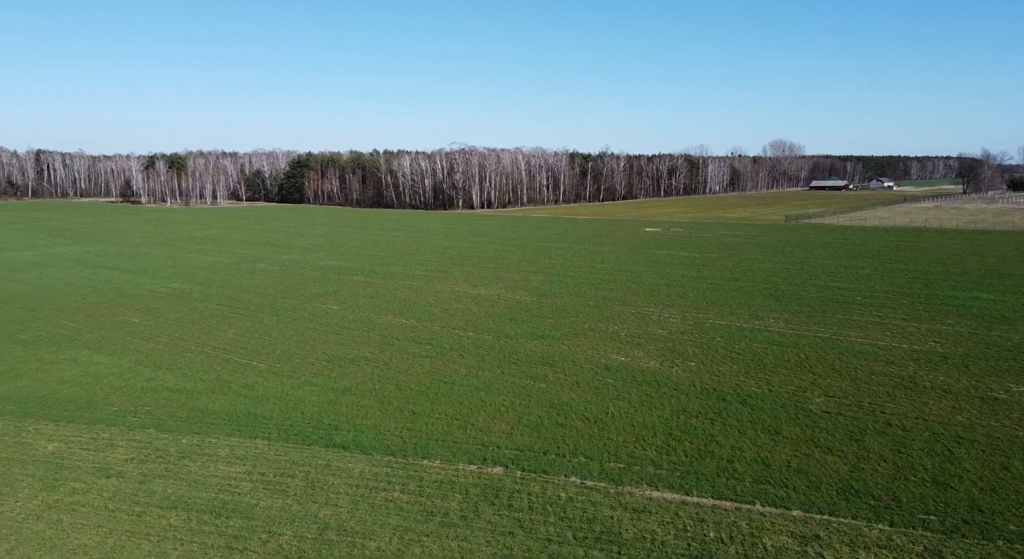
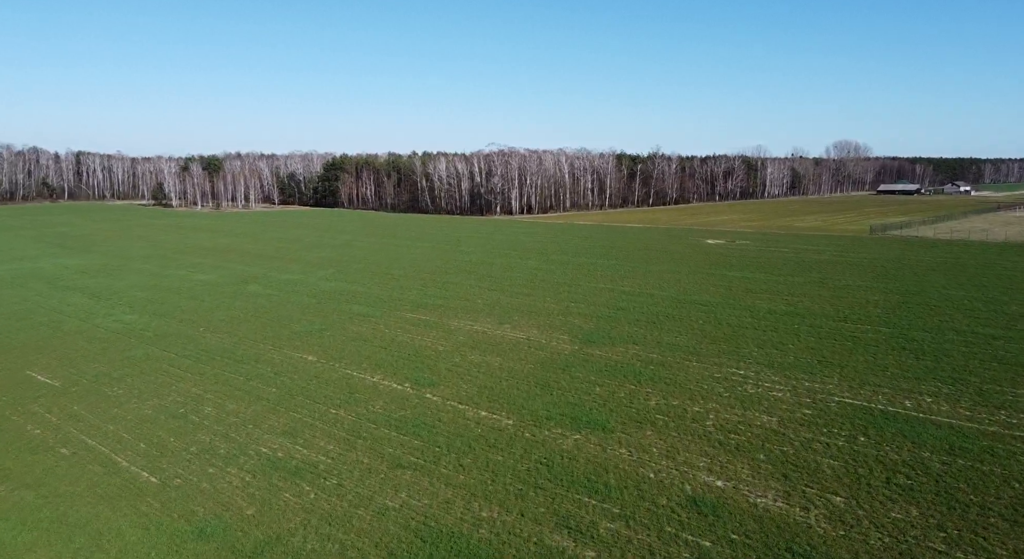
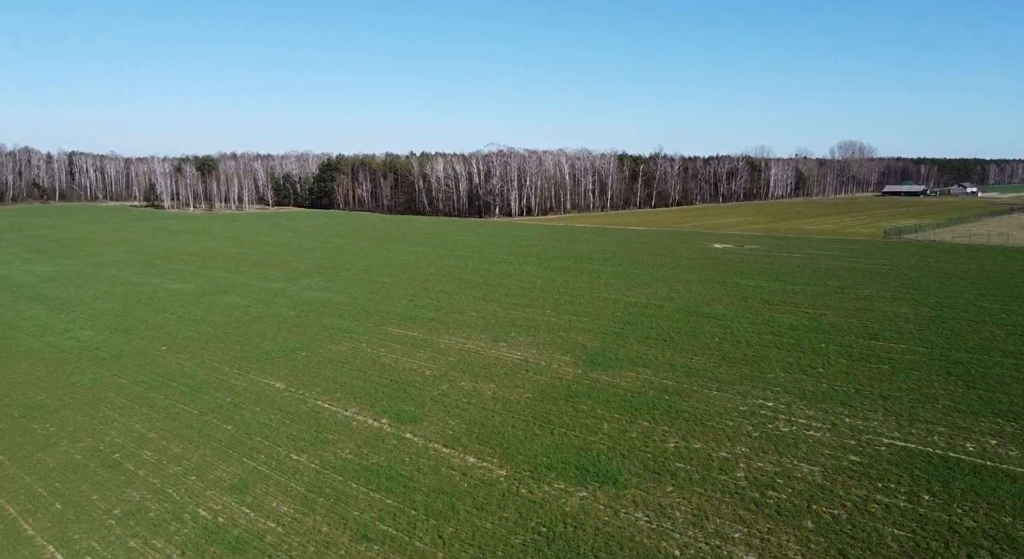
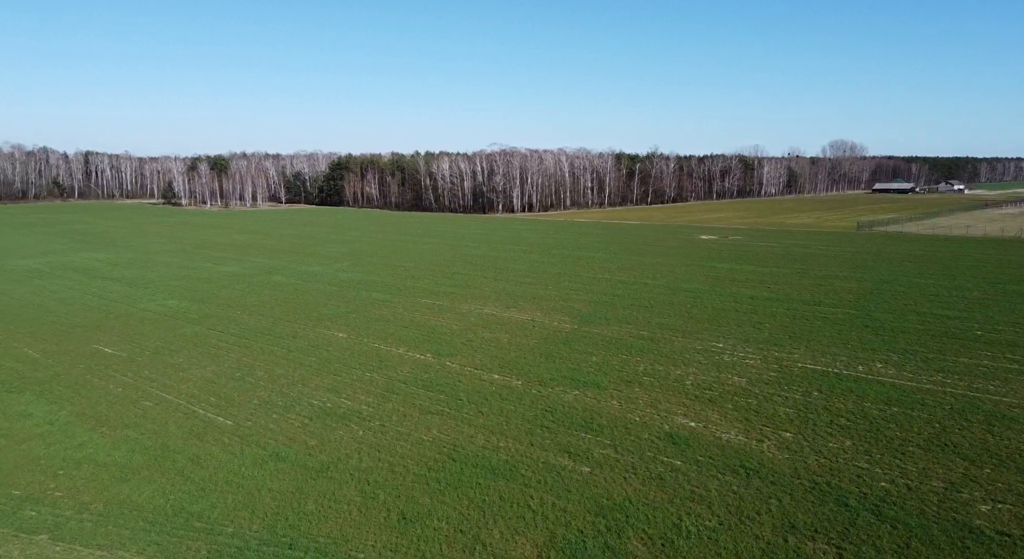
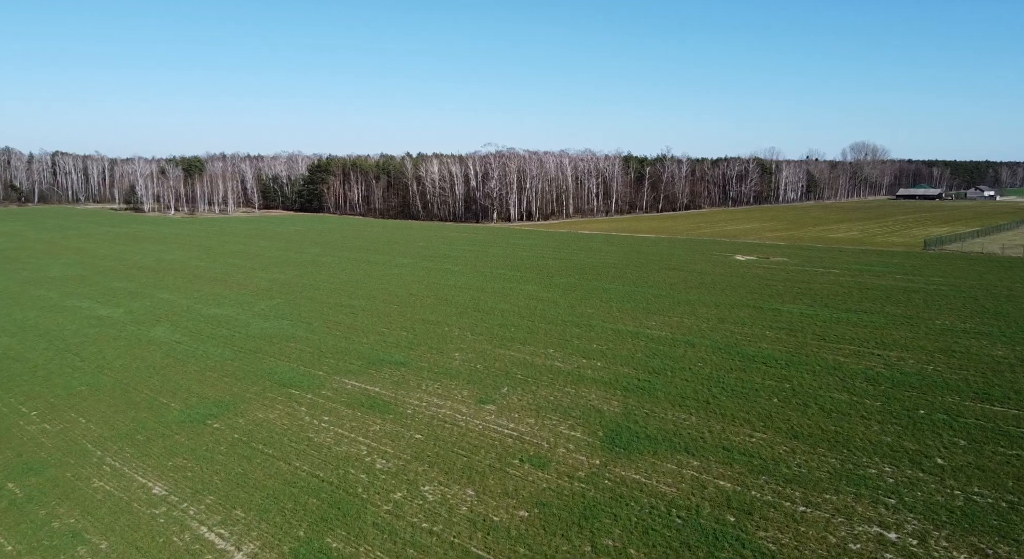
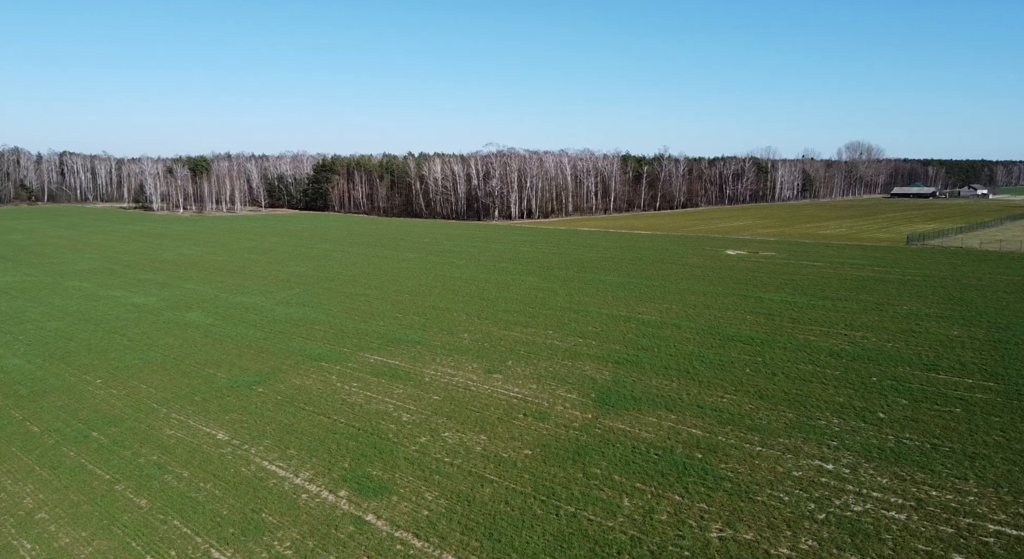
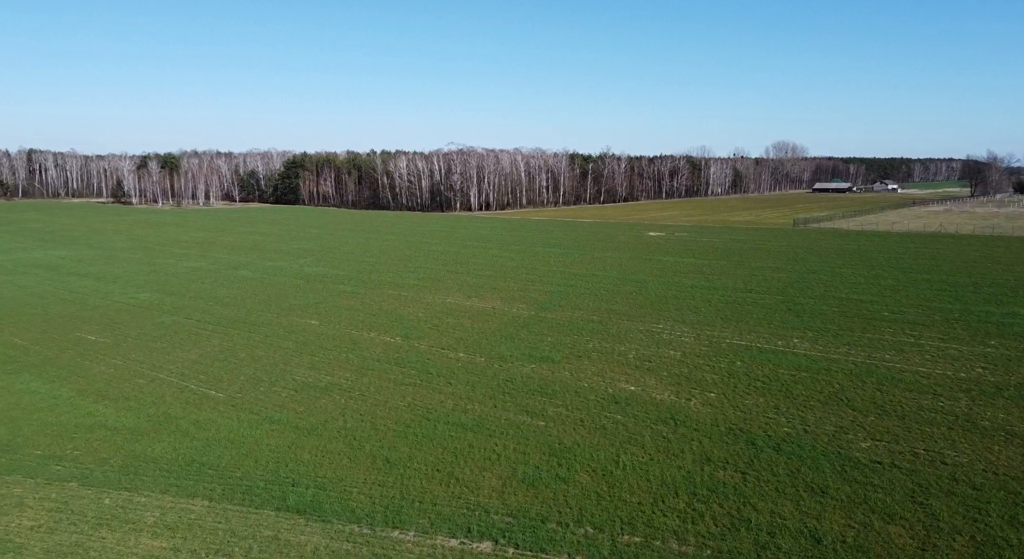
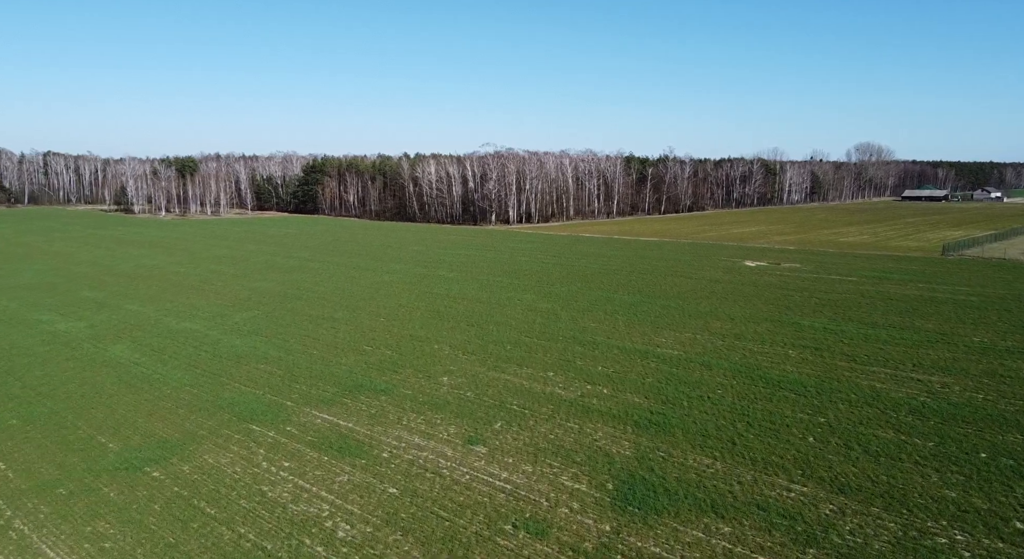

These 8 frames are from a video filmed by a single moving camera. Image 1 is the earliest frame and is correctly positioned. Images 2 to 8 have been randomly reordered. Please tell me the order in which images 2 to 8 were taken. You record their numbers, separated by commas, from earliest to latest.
7, 4, 2, 3, 6, 5, 8
